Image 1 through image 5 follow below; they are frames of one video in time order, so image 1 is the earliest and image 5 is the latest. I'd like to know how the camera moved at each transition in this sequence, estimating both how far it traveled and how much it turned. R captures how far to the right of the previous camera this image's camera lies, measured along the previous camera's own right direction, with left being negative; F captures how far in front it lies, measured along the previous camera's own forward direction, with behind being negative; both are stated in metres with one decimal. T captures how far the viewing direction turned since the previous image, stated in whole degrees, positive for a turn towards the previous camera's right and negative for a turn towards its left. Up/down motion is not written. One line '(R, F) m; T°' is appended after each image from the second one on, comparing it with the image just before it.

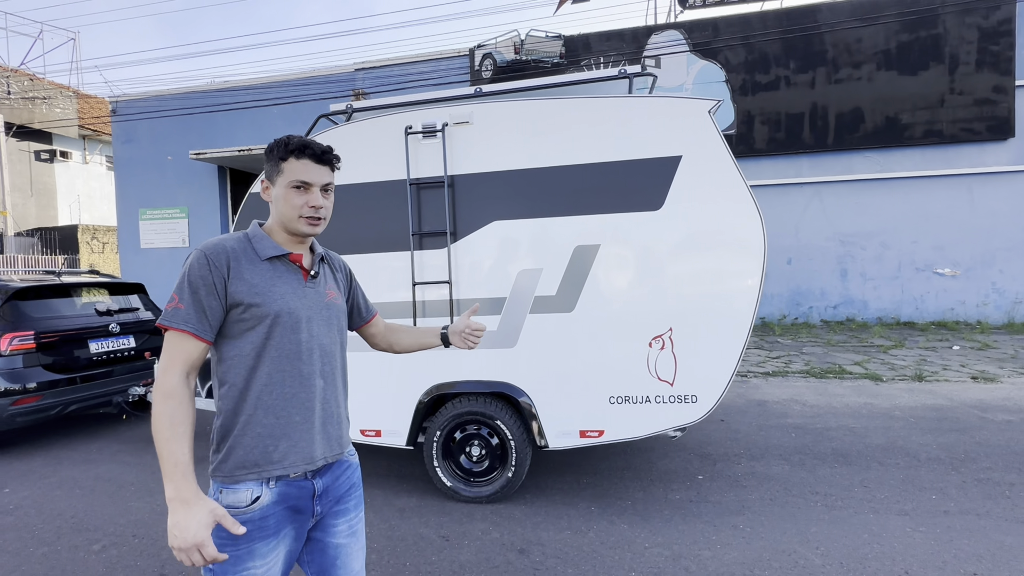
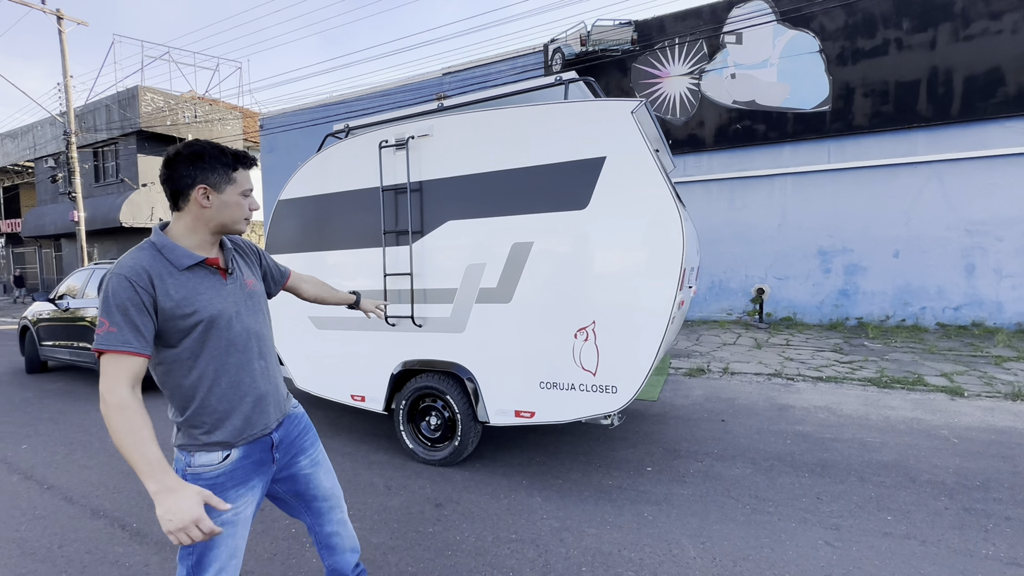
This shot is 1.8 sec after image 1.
(+1.5, -0.2) m; -16°
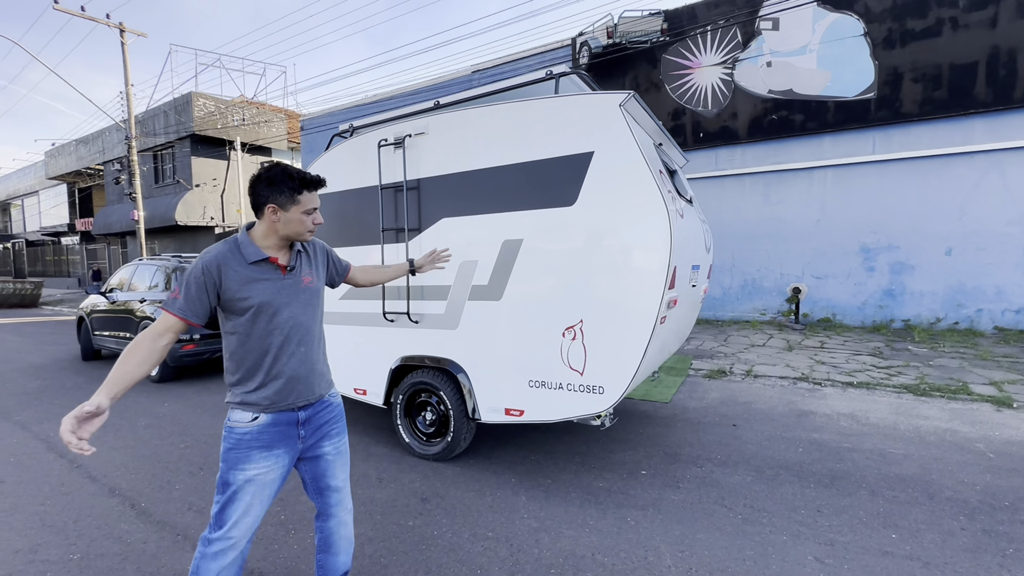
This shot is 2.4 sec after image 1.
(+0.4, 0.0) m; -5°
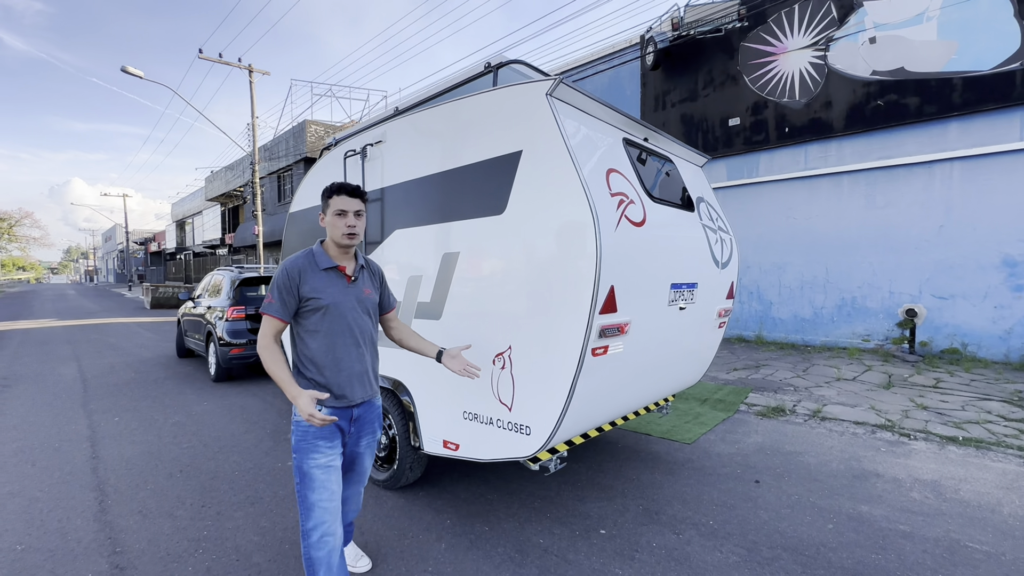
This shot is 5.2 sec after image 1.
(+1.2, +0.6) m; -13°
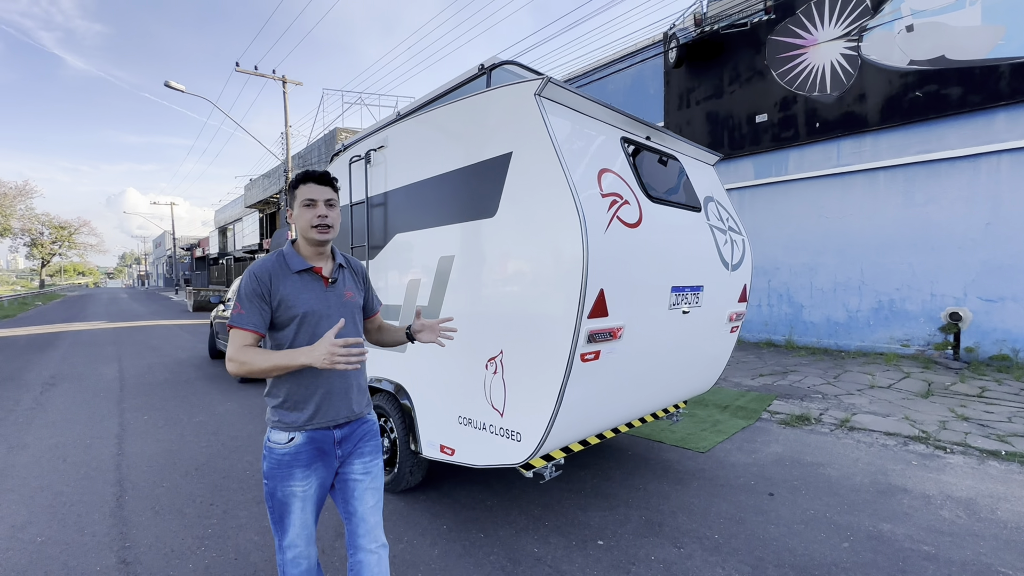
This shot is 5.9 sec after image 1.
(+0.2, +0.1) m; -4°
